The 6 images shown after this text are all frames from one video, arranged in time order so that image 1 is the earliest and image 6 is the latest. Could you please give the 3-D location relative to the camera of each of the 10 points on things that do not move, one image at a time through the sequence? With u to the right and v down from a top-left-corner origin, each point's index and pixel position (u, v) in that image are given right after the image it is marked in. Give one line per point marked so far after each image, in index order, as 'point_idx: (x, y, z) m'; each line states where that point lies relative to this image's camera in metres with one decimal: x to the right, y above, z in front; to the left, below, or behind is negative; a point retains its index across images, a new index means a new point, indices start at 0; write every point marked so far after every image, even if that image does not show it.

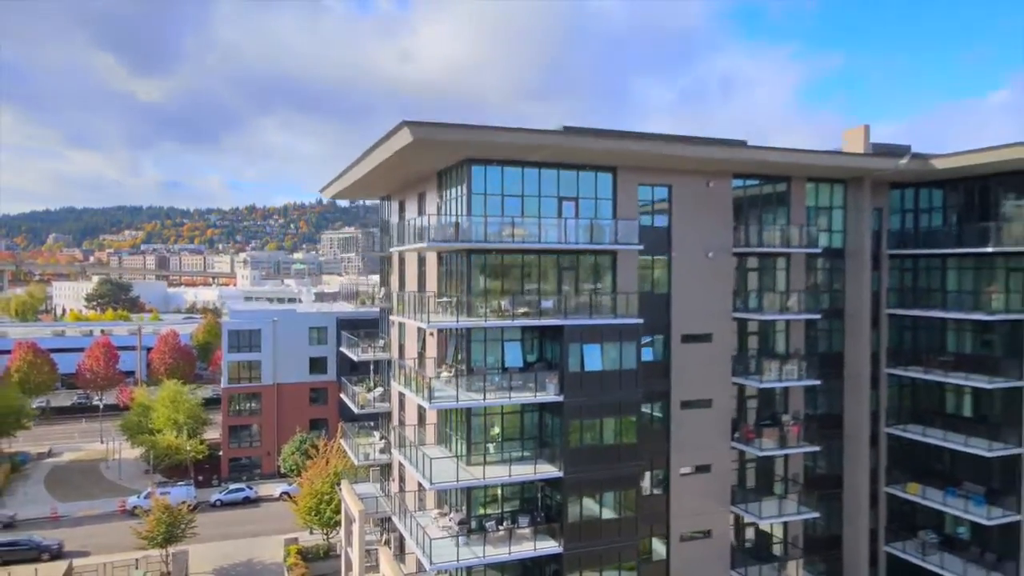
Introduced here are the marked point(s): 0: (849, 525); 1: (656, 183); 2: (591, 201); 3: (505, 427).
0: (+6.7, -4.7, +13.7) m
1: (+2.6, +1.8, +12.3) m
2: (+1.3, +1.5, +11.9) m
3: (-0.1, -2.3, +11.3) m
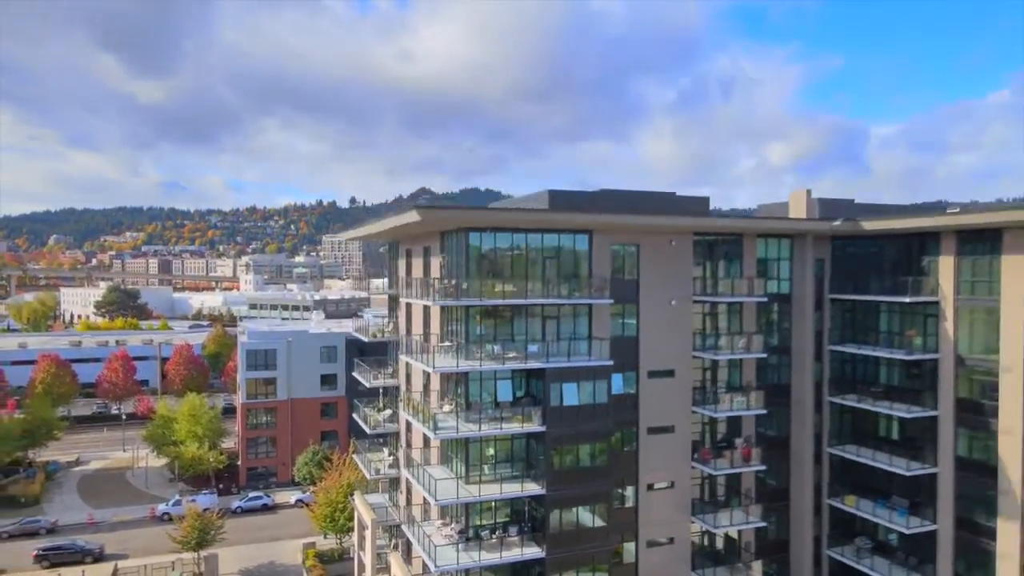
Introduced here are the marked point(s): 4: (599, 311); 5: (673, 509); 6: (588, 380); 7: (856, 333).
0: (+6.5, -5.6, +15.9) m
1: (+2.4, +0.9, +14.4) m
2: (+1.2, +0.6, +14.0) m
3: (-0.3, -3.2, +13.4) m
4: (+1.8, -0.5, +14.0) m
5: (+3.4, -4.7, +14.7) m
6: (+1.5, -1.8, +13.7) m
7: (+7.9, -1.0, +15.8) m
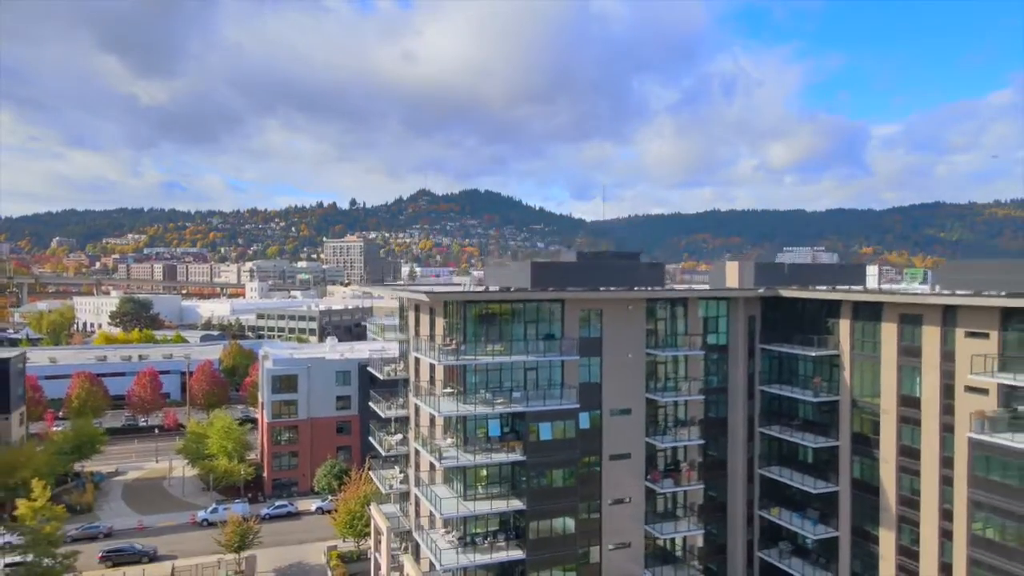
0: (+6.2, -7.0, +19.6) m
1: (+2.1, -0.6, +18.1) m
2: (+0.9, -0.9, +17.7) m
3: (-0.6, -4.6, +17.1) m
4: (+1.5, -2.0, +17.7) m
5: (+3.1, -6.2, +18.4) m
6: (+1.2, -3.3, +17.4) m
7: (+7.6, -2.5, +19.5) m
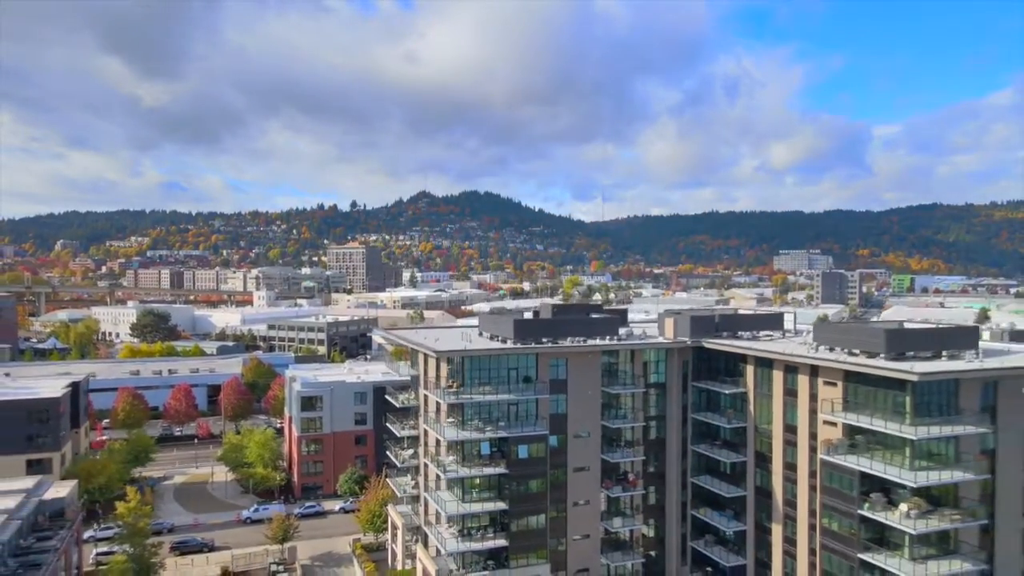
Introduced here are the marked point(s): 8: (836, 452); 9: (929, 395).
0: (+5.7, -8.9, +25.3) m
1: (+1.6, -2.4, +23.9) m
2: (+0.4, -2.7, +23.5) m
3: (-1.0, -6.5, +22.9) m
4: (+1.0, -3.8, +23.5) m
5: (+2.7, -8.0, +24.2) m
6: (+0.8, -5.1, +23.1) m
7: (+7.1, -4.3, +25.3) m
8: (+9.3, -4.7, +19.8) m
9: (+11.1, -2.9, +18.4) m
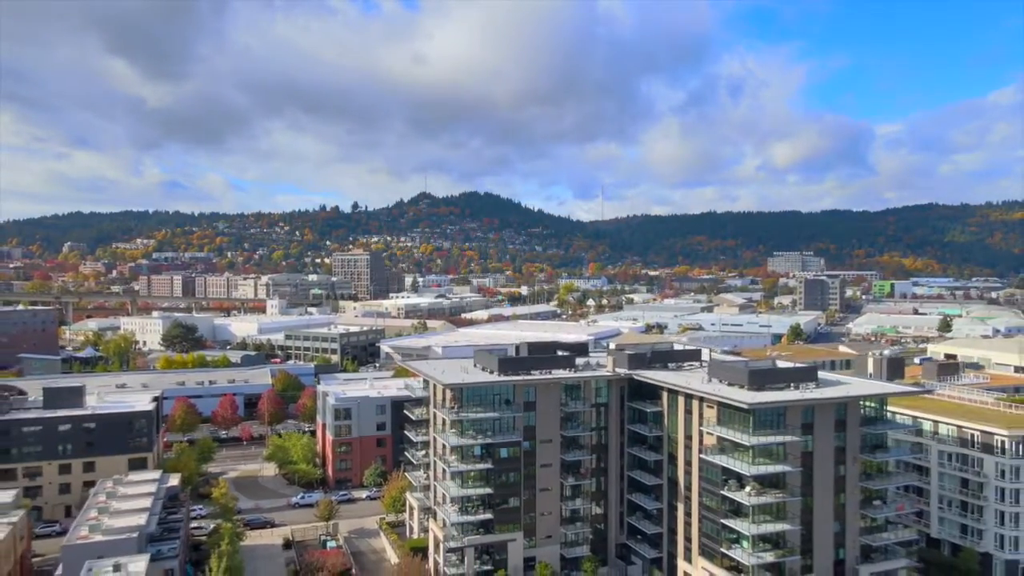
0: (+5.0, -11.2, +35.1) m
1: (+0.9, -4.8, +33.7) m
2: (-0.3, -5.1, +33.3) m
3: (-1.8, -8.9, +32.7) m
4: (+0.3, -6.2, +33.3) m
5: (+1.9, -10.4, +34.0) m
6: (0.0, -7.5, +32.9) m
7: (+6.4, -6.7, +35.1) m
8: (+8.5, -7.1, +29.5) m
9: (+10.4, -5.2, +28.2) m
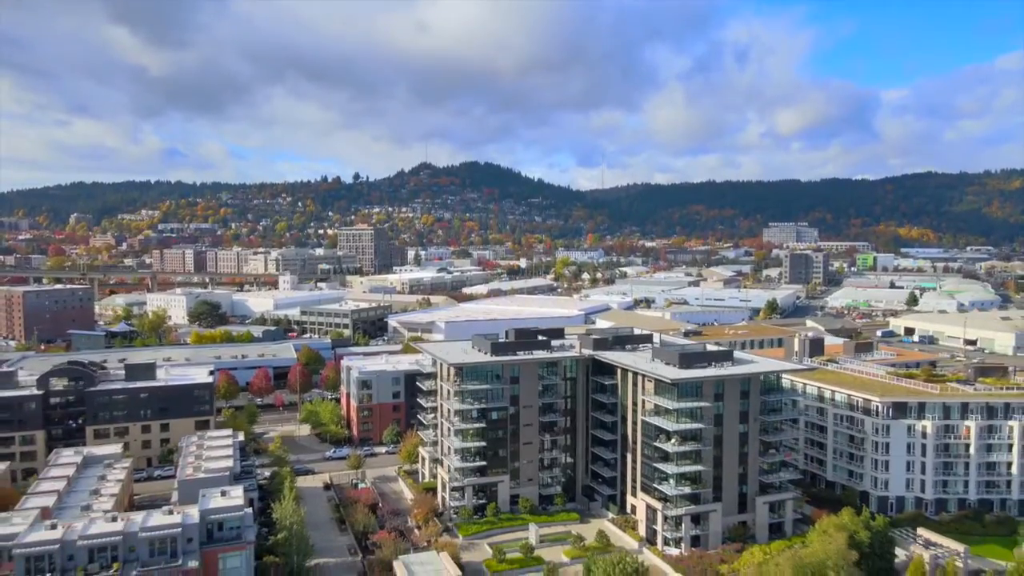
0: (+4.3, -11.2, +45.4) m
1: (+0.2, -4.8, +43.6) m
2: (-1.0, -5.2, +43.2) m
3: (-2.4, -9.0, +42.8) m
4: (-0.4, -6.3, +43.3) m
5: (+1.3, -10.4, +44.1) m
6: (-0.6, -7.6, +43.0) m
7: (+5.7, -6.7, +45.1) m
8: (+7.8, -7.3, +39.6) m
9: (+9.7, -5.5, +38.2) m
